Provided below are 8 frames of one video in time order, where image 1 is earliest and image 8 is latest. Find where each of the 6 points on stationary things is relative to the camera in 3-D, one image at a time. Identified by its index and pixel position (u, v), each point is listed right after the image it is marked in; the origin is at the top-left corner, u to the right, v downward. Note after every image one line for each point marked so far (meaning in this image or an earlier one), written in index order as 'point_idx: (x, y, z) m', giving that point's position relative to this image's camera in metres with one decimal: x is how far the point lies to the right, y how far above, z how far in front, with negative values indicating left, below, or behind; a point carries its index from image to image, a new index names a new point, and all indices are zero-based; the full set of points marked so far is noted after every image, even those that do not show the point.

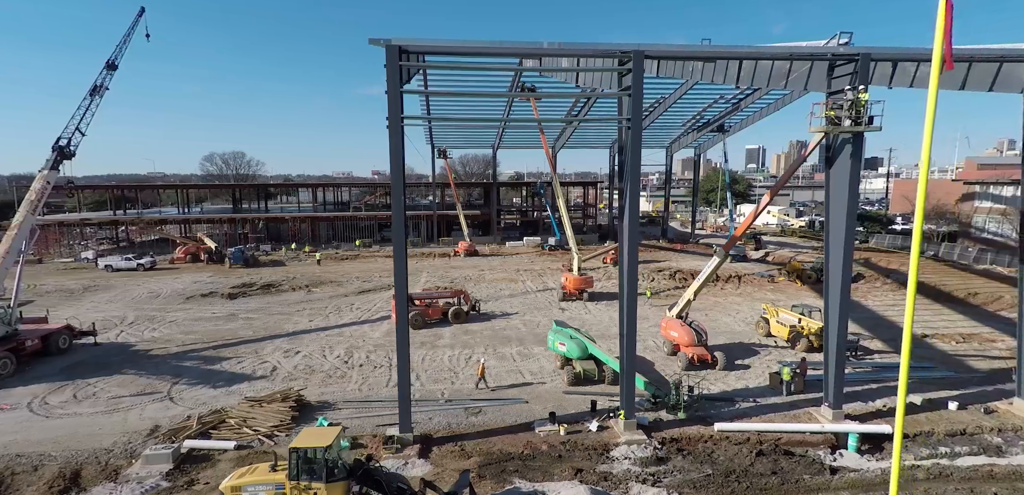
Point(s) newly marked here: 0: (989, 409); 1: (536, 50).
0: (+10.9, -3.7, +12.1) m
1: (+0.4, +3.9, +10.6) m
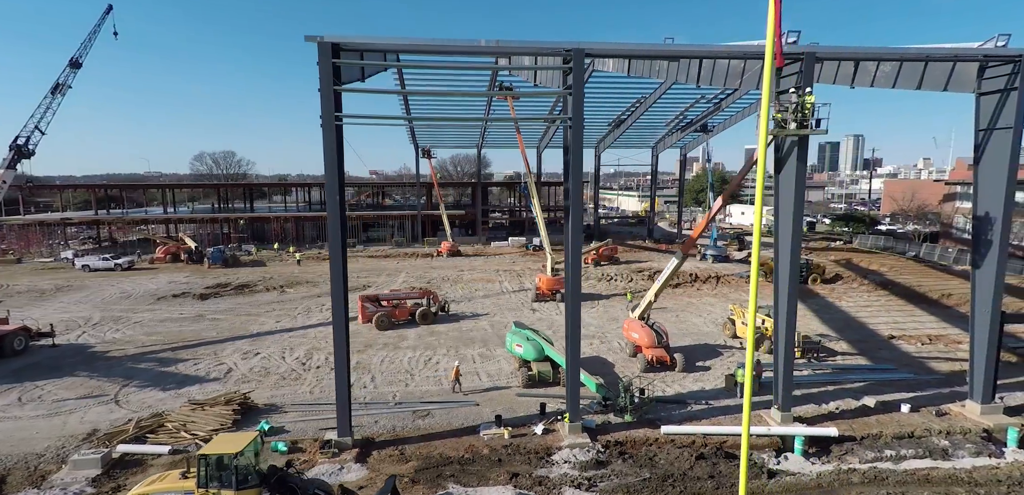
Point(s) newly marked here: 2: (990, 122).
0: (+9.7, -3.7, +12.0) m
1: (-0.7, +3.9, +10.4) m
2: (+10.5, +2.8, +11.6) m
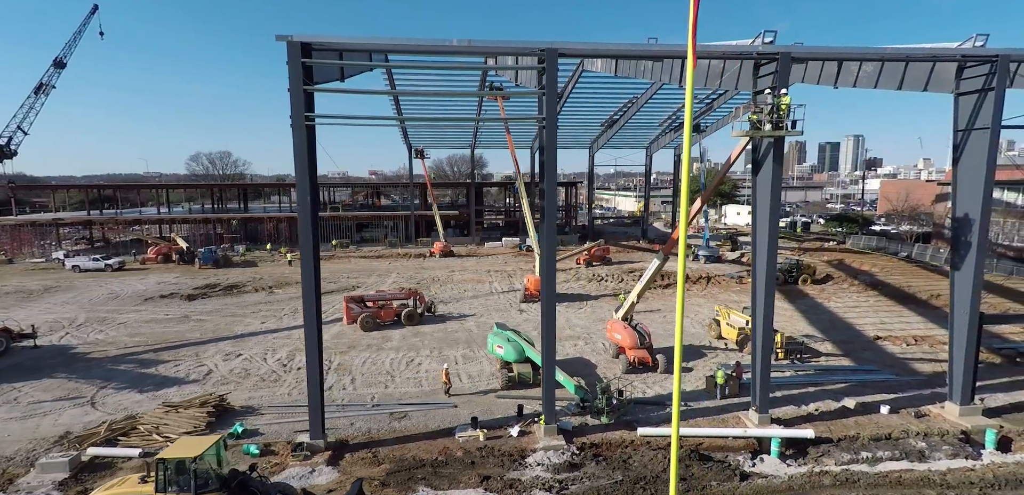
0: (+9.2, -3.7, +12.0) m
1: (-1.2, +3.9, +10.3) m
2: (+9.9, +2.7, +11.6) m
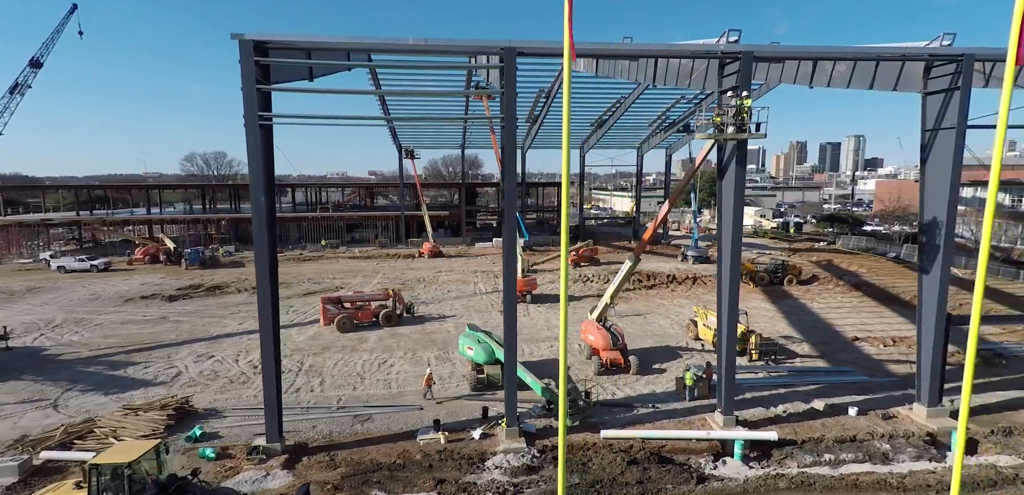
0: (+8.4, -3.8, +11.9) m
1: (-2.0, +3.9, +10.2) m
2: (+9.2, +2.7, +11.5) m
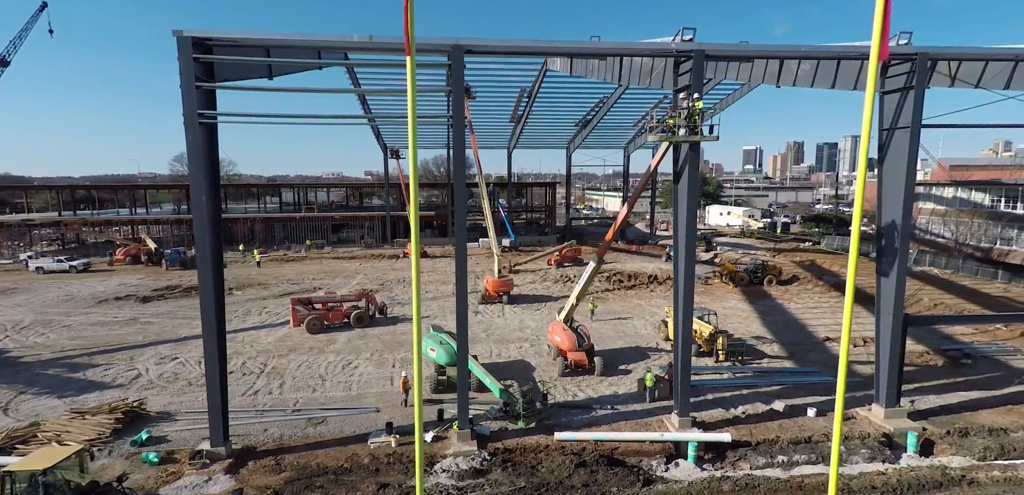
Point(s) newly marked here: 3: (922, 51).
0: (+7.5, -3.8, +11.9) m
1: (-3.0, +3.9, +10.1) m
2: (+8.2, +2.7, +11.5) m
3: (+8.3, +4.0, +10.8) m
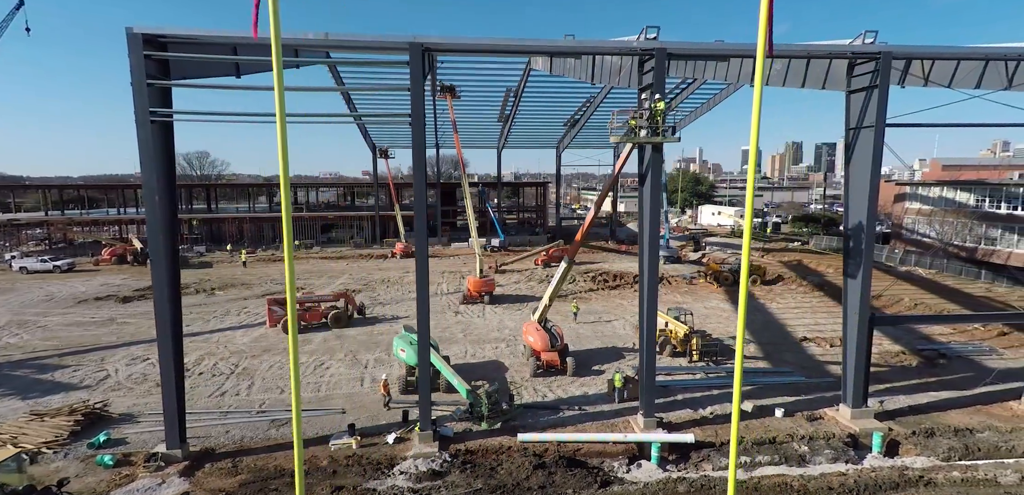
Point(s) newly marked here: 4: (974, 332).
0: (+6.7, -3.8, +11.8) m
1: (-3.7, +3.9, +10.0) m
2: (+7.5, +2.7, +11.4) m
3: (+7.6, +4.0, +10.8) m
4: (+16.5, -3.0, +19.0) m
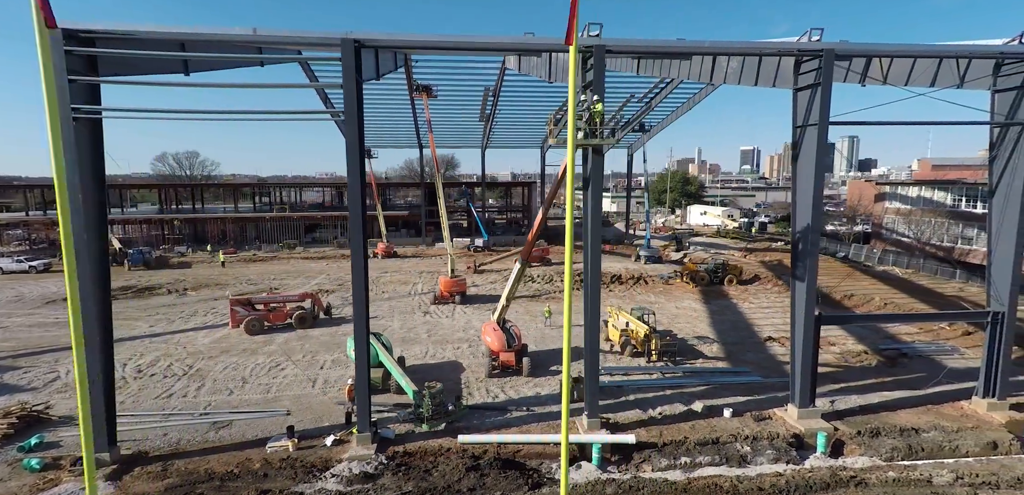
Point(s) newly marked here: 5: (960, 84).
0: (+5.5, -3.7, +11.7) m
1: (-4.9, +3.9, +9.8) m
2: (+6.3, +2.8, +11.4) m
3: (+6.4, +4.0, +10.7) m
4: (+15.3, -3.0, +19.0) m
5: (+9.9, +3.6, +11.8) m
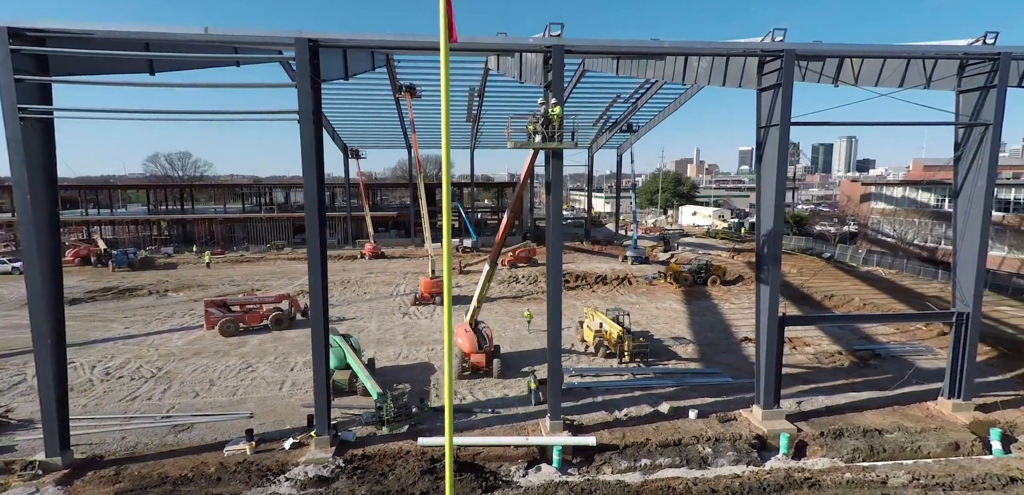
0: (+4.7, -3.8, +11.7) m
1: (-5.7, +3.9, +9.7) m
2: (+5.5, +2.7, +11.3) m
3: (+5.6, +4.0, +10.7) m
4: (+14.4, -3.0, +19.0) m
5: (+9.2, +3.6, +11.8) m
